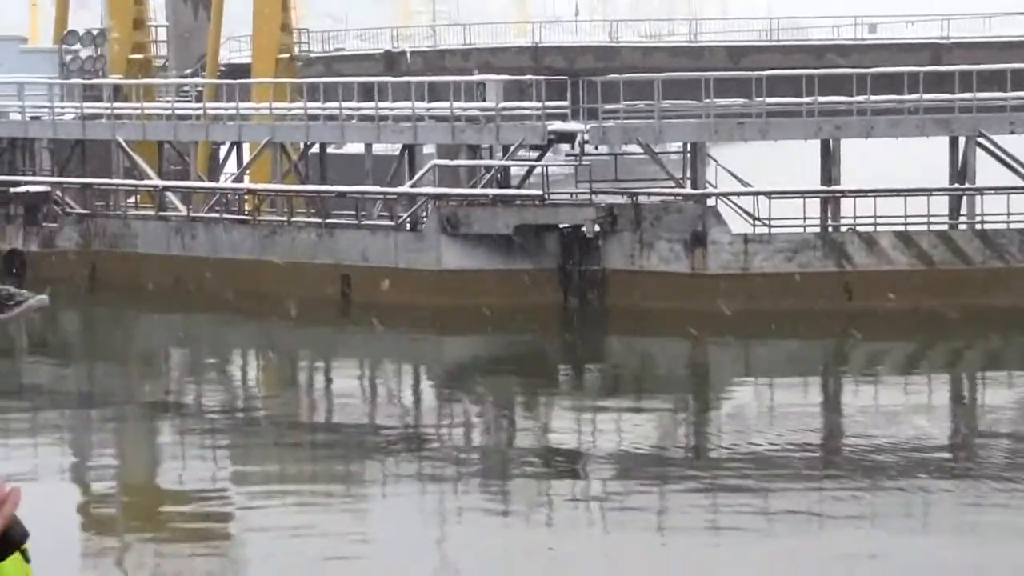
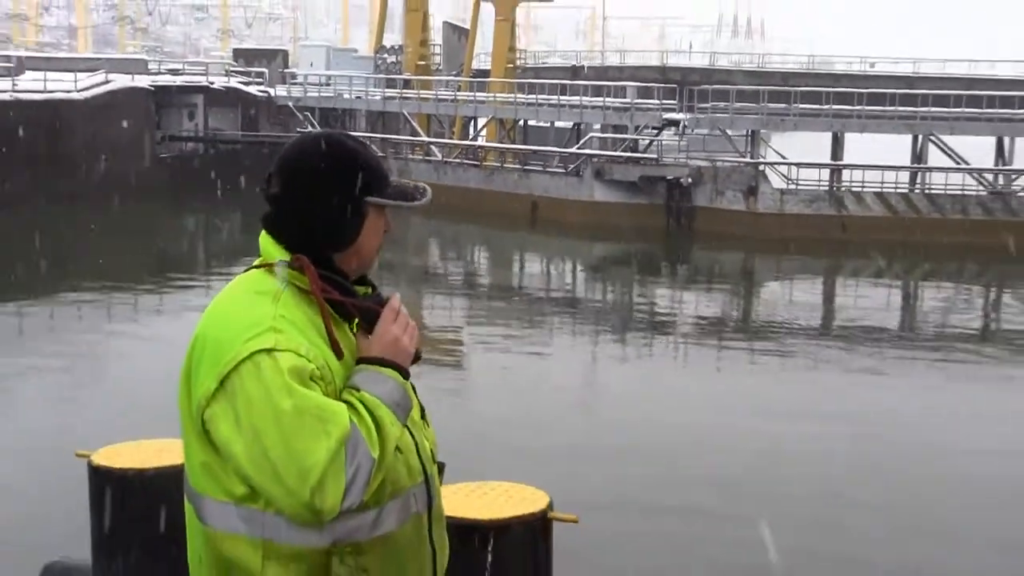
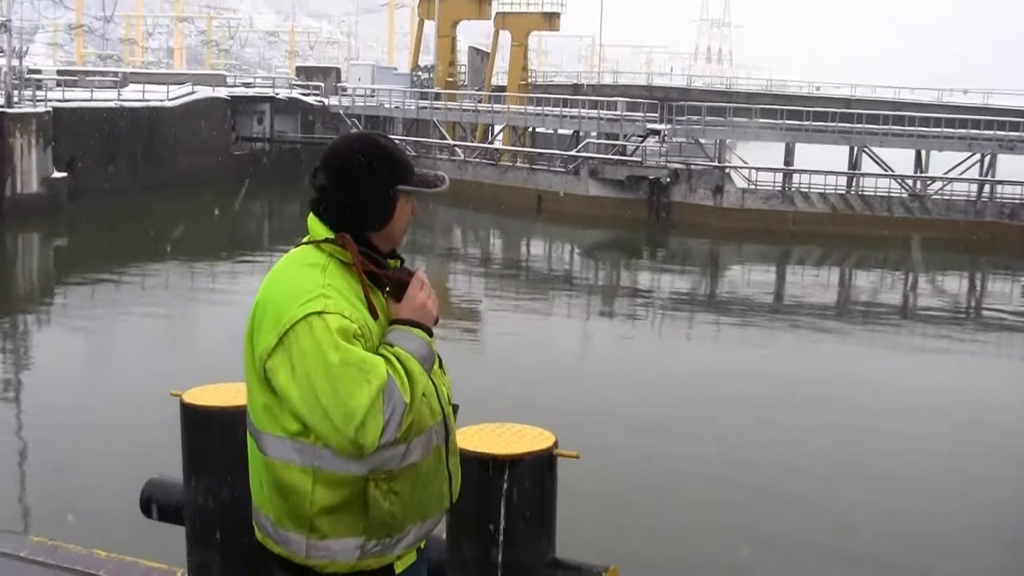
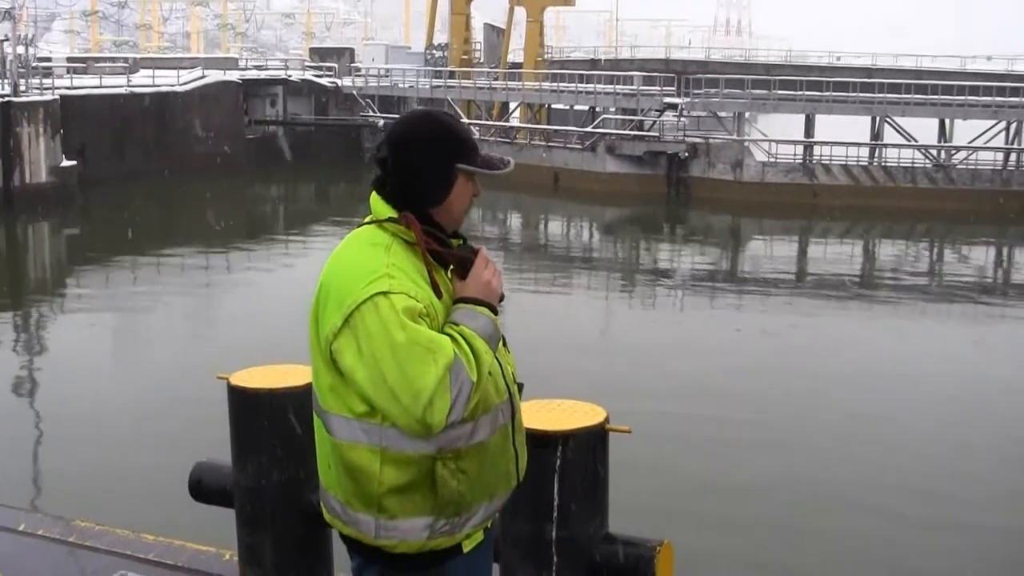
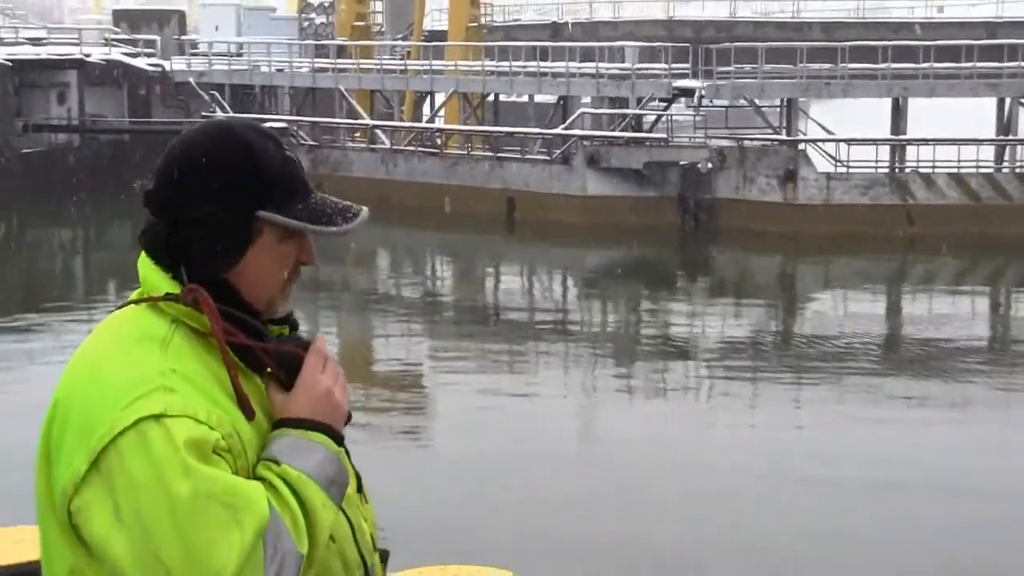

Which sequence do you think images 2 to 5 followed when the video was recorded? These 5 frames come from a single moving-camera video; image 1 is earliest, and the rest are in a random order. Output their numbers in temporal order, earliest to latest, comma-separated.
5, 2, 3, 4
